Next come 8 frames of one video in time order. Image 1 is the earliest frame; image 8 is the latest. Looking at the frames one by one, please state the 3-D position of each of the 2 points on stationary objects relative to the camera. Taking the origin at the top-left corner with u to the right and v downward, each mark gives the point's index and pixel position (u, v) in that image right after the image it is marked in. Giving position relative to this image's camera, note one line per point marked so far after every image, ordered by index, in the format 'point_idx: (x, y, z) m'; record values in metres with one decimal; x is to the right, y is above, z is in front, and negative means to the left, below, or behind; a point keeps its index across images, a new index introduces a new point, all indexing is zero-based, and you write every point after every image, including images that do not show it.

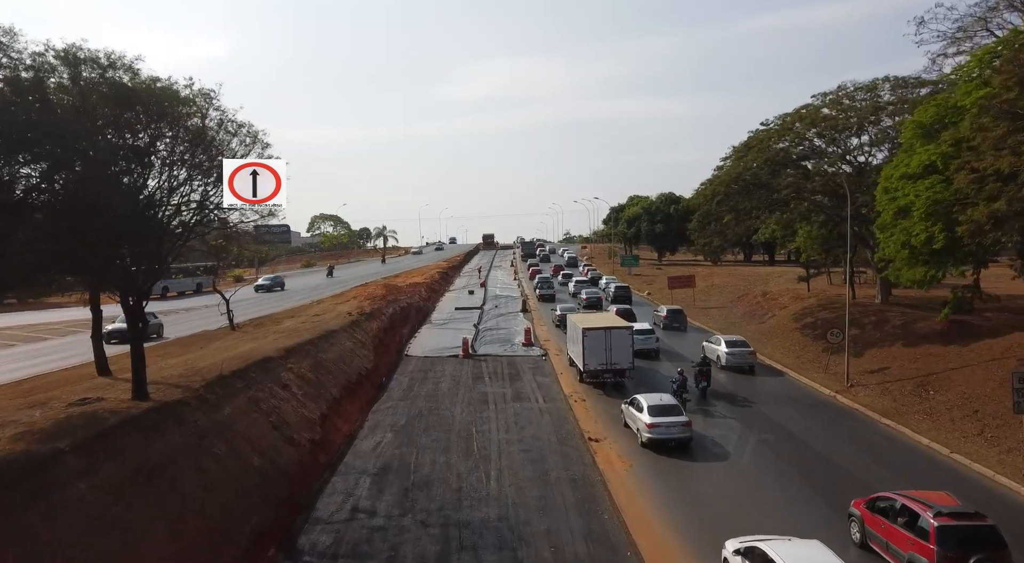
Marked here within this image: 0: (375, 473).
0: (-3.6, -5.0, +17.5) m
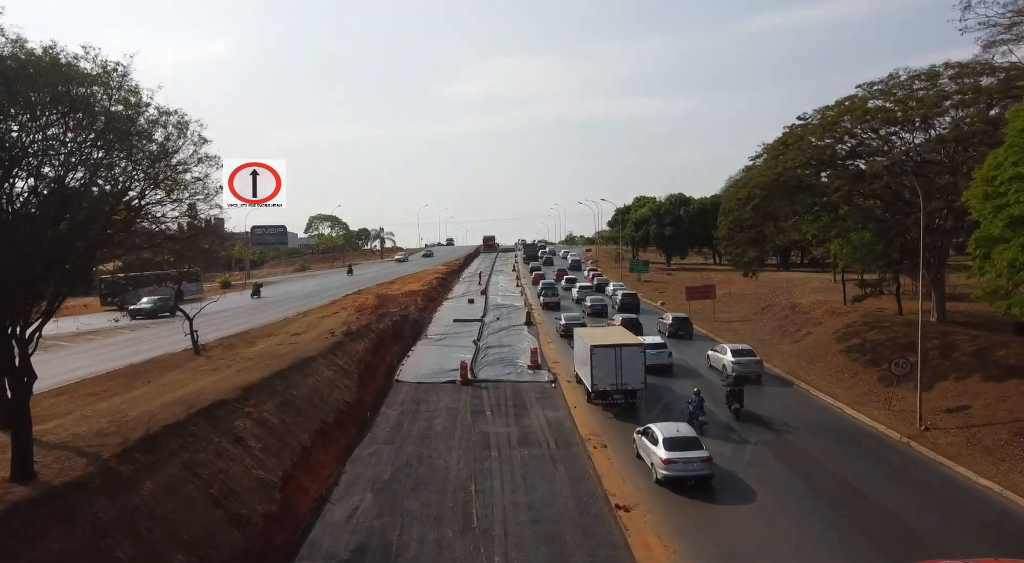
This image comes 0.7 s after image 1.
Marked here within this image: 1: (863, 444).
0: (-3.4, -5.7, +13.6) m
1: (+10.4, -4.8, +19.7) m
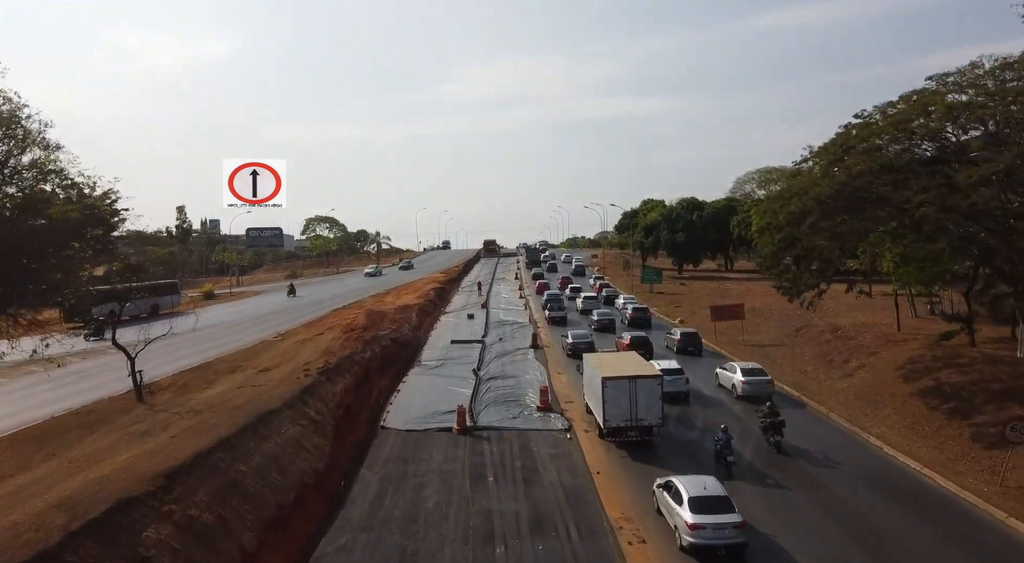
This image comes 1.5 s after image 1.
0: (-3.1, -6.7, +9.0) m
1: (+10.6, -5.9, +15.1) m
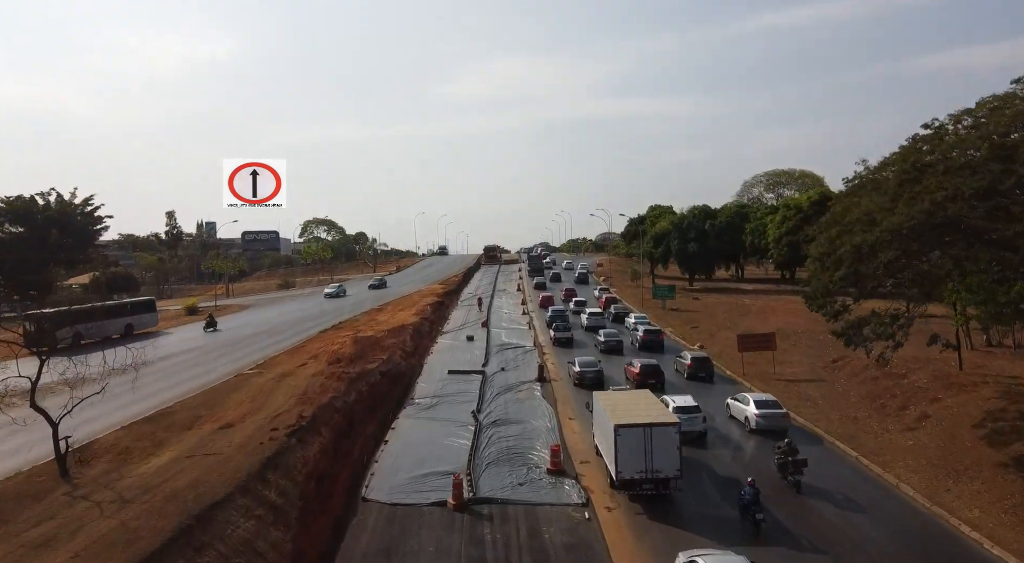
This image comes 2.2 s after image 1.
0: (-3.0, -8.1, +4.9) m
1: (+10.8, -7.2, +11.1) m
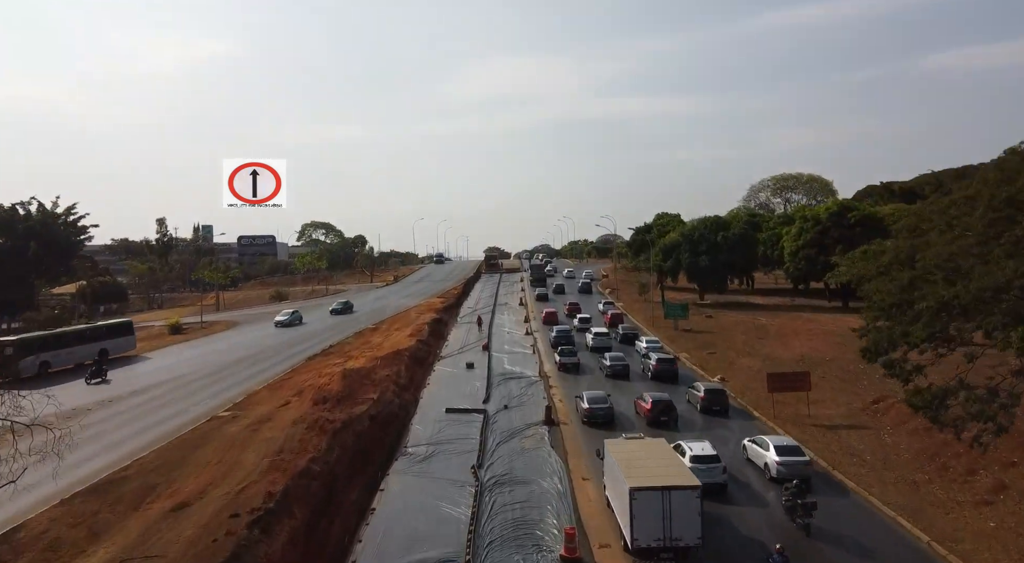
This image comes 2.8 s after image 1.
0: (-2.8, -9.6, +1.4) m
1: (+11.0, -8.7, +7.5) m
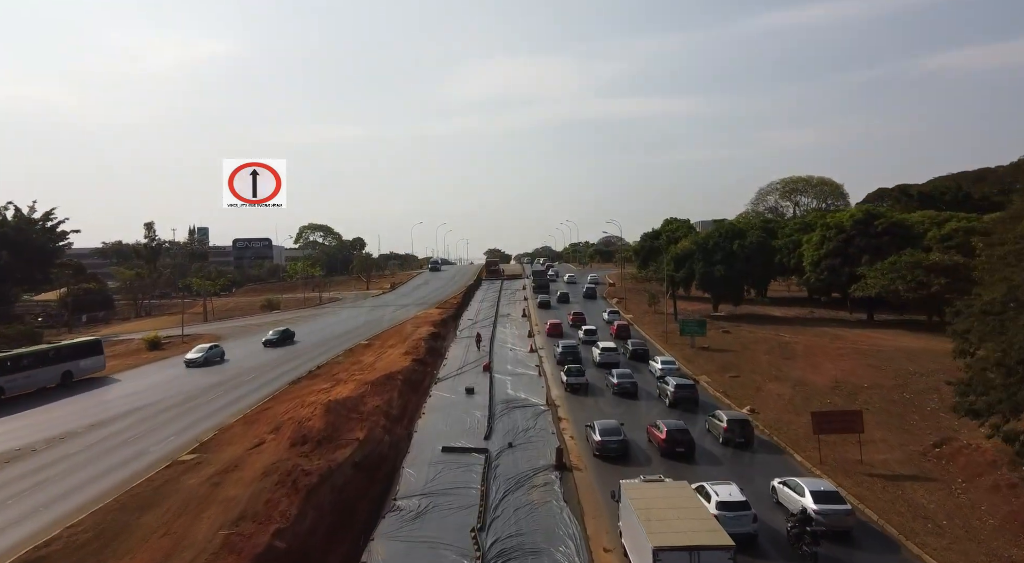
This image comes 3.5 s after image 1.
0: (-2.5, -10.6, -2.7) m
1: (+11.3, -9.7, +3.5) m
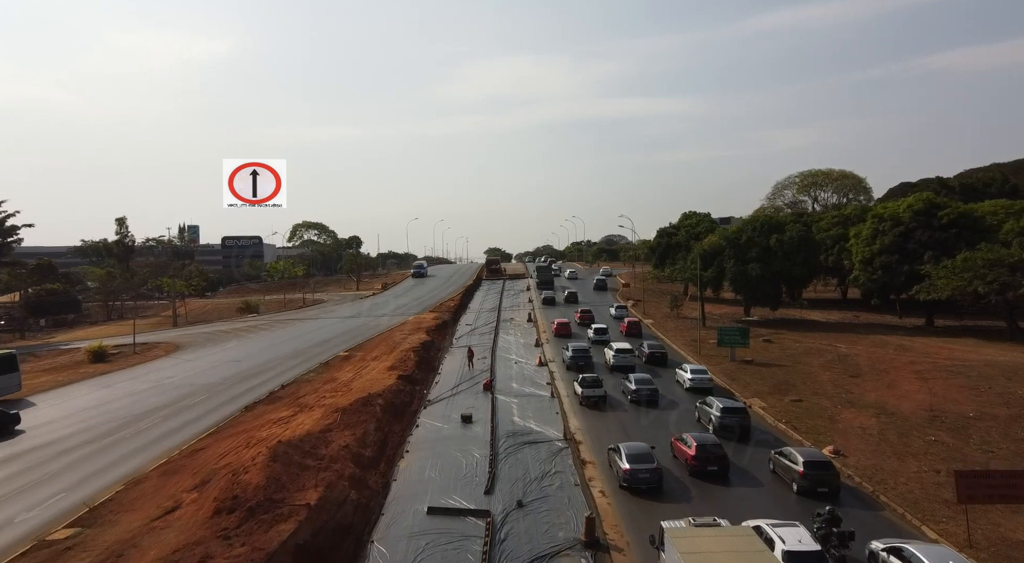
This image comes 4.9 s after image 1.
0: (-2.2, -10.7, -10.8) m
1: (+11.6, -9.8, -4.7) m
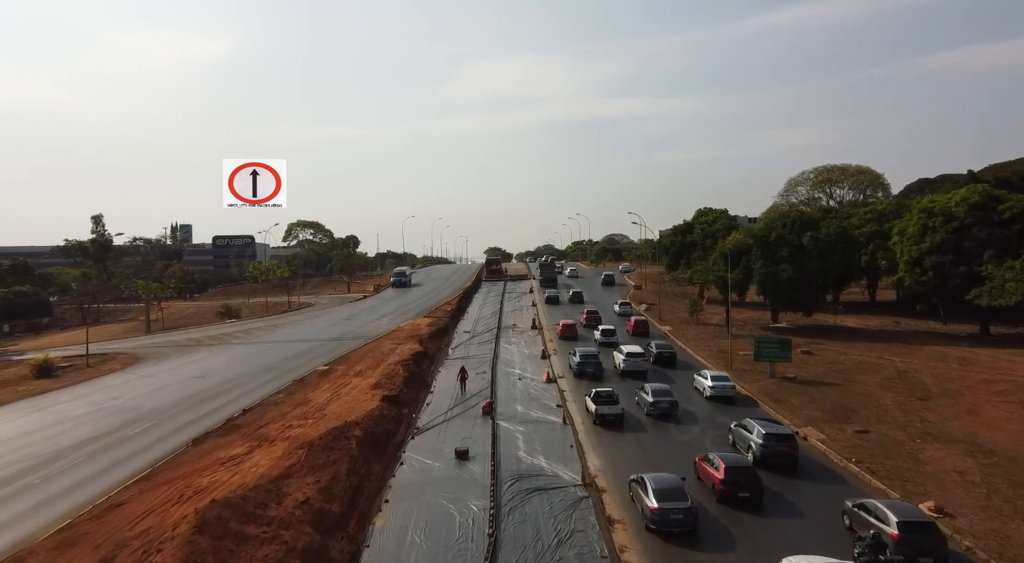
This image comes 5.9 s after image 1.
0: (-1.9, -10.9, -16.7) m
1: (+11.9, -10.0, -10.6) m
